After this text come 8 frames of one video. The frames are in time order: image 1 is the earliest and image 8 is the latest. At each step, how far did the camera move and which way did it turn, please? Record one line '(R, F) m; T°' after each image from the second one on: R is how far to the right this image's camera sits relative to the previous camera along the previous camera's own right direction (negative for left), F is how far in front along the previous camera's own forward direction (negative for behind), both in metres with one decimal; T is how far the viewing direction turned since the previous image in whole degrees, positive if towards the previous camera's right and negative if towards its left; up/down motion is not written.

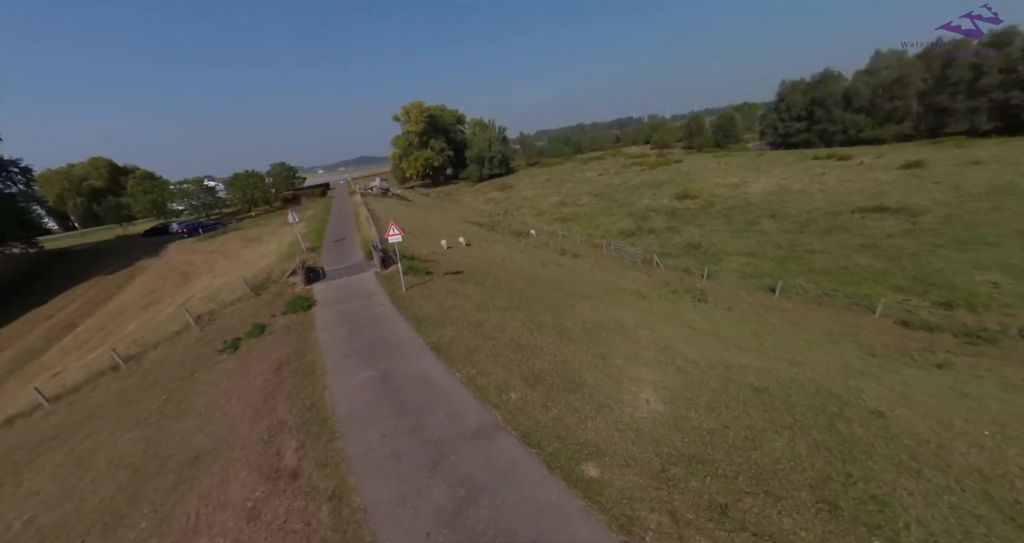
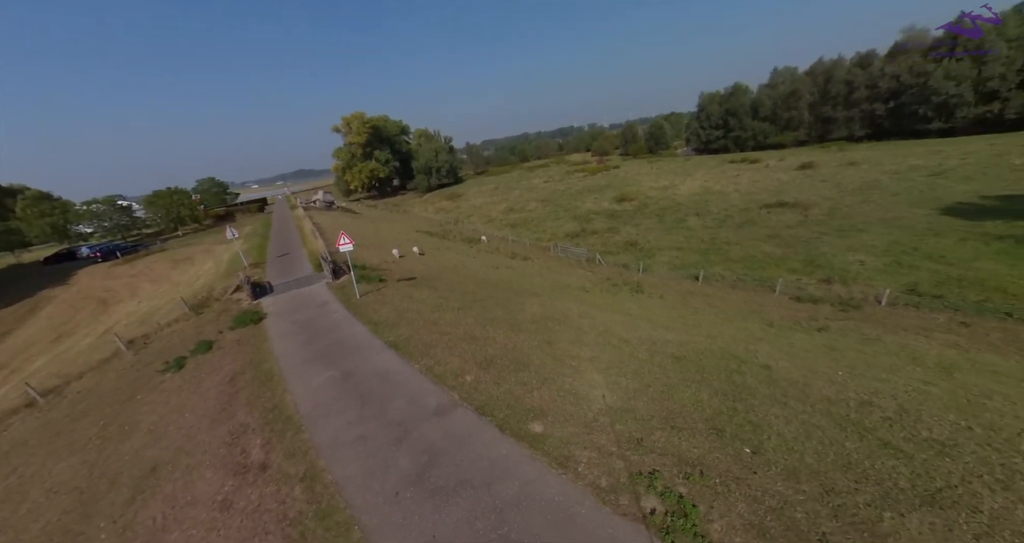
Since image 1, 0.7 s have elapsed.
(+0.2, -1.4) m; +7°
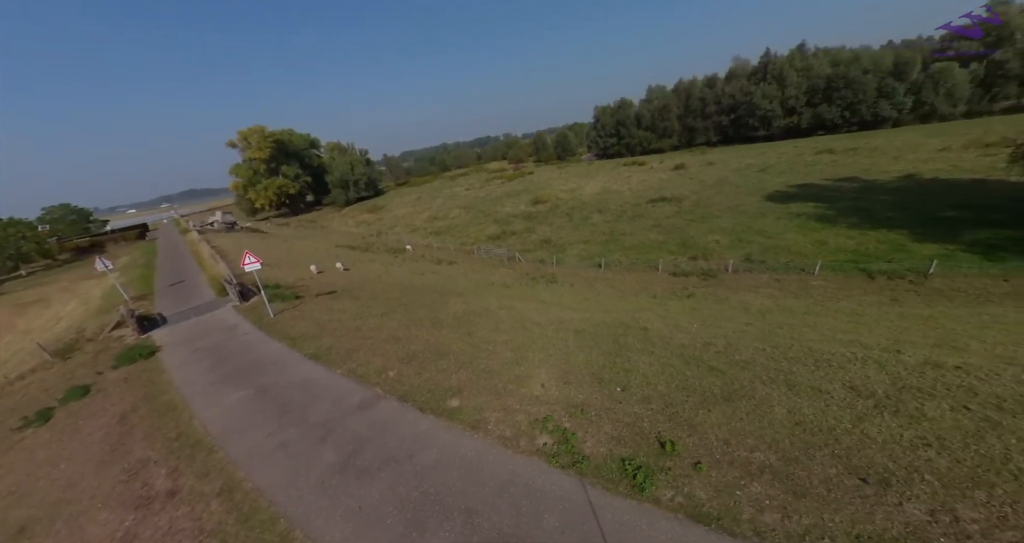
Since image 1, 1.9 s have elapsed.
(+0.6, -1.4) m; +11°
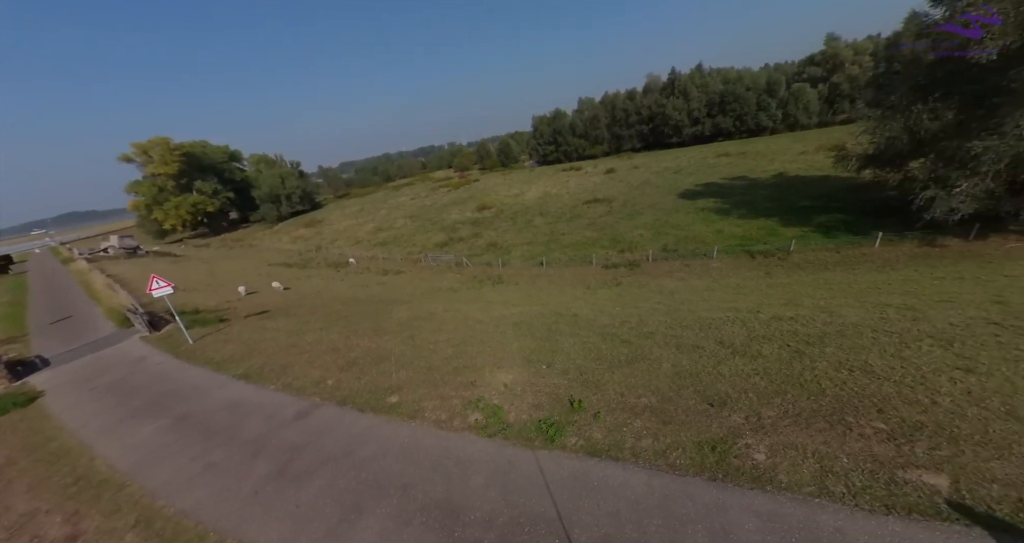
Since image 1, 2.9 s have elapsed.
(+0.6, -1.0) m; +7°
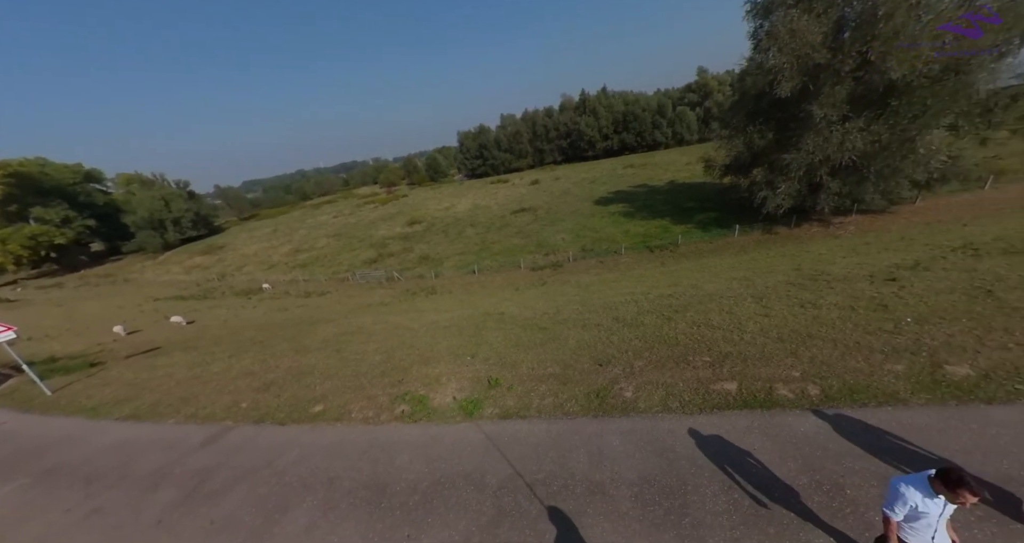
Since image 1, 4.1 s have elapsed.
(+0.4, -0.9) m; +10°
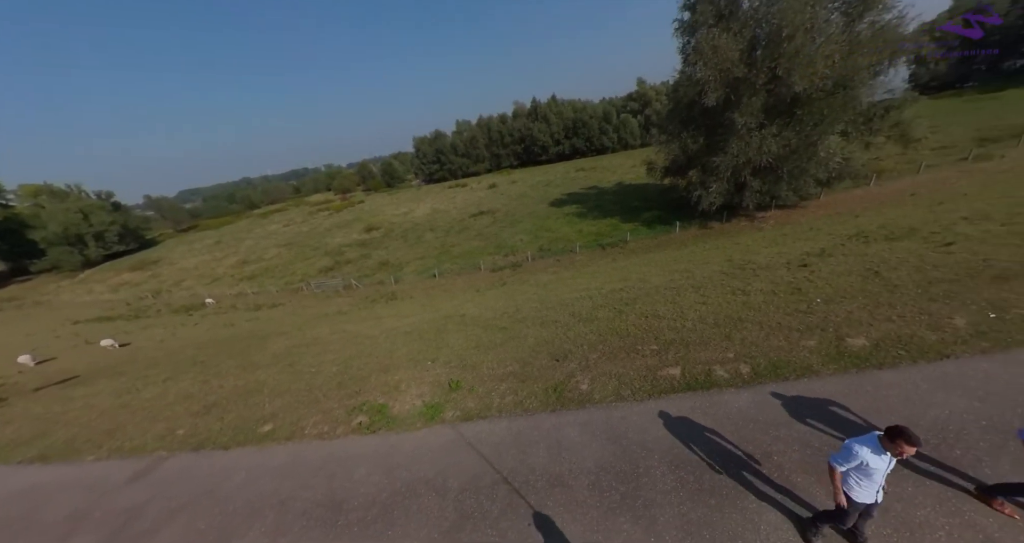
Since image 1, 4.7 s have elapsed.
(+0.1, -0.1) m; +6°
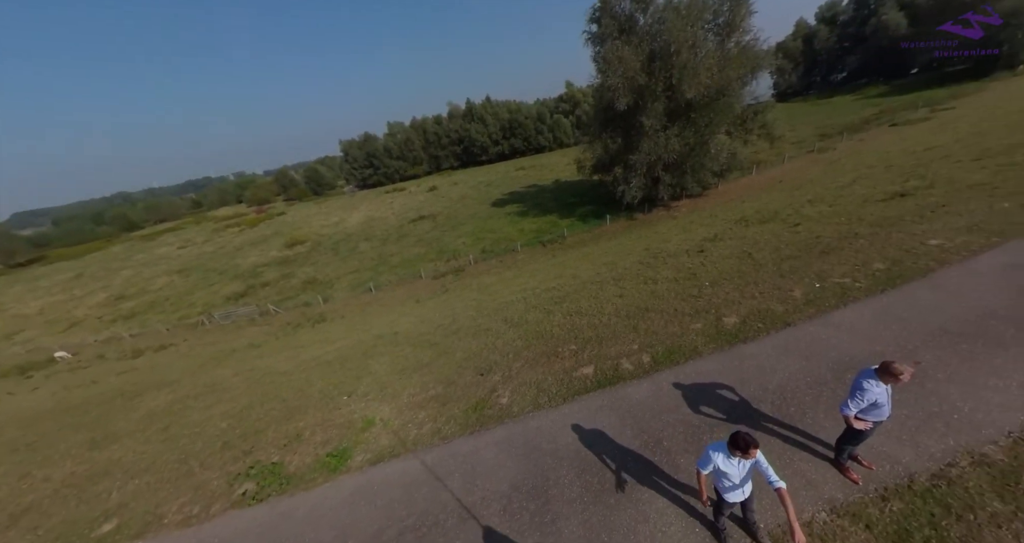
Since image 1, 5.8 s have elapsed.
(+0.8, +0.1) m; +6°
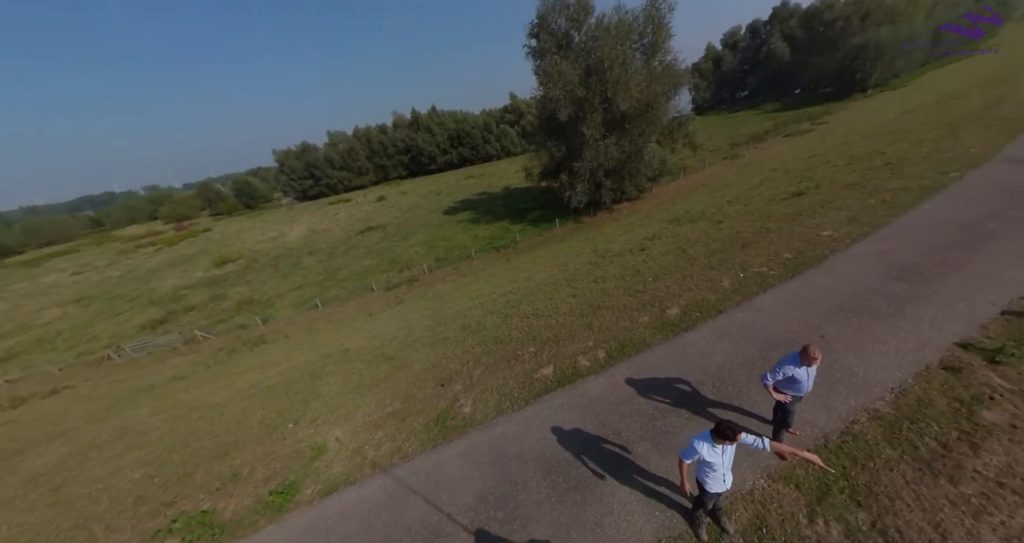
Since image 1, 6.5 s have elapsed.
(0.0, +0.1) m; +7°
